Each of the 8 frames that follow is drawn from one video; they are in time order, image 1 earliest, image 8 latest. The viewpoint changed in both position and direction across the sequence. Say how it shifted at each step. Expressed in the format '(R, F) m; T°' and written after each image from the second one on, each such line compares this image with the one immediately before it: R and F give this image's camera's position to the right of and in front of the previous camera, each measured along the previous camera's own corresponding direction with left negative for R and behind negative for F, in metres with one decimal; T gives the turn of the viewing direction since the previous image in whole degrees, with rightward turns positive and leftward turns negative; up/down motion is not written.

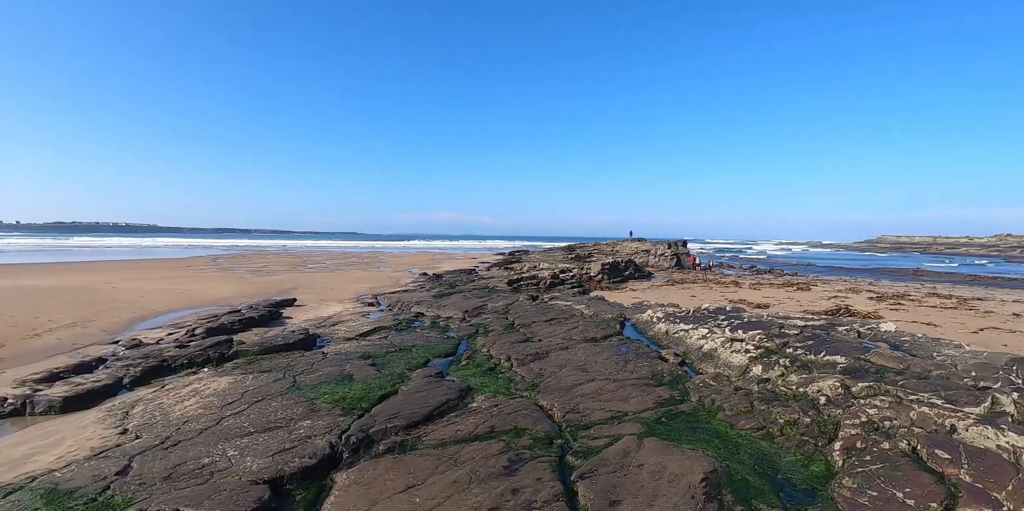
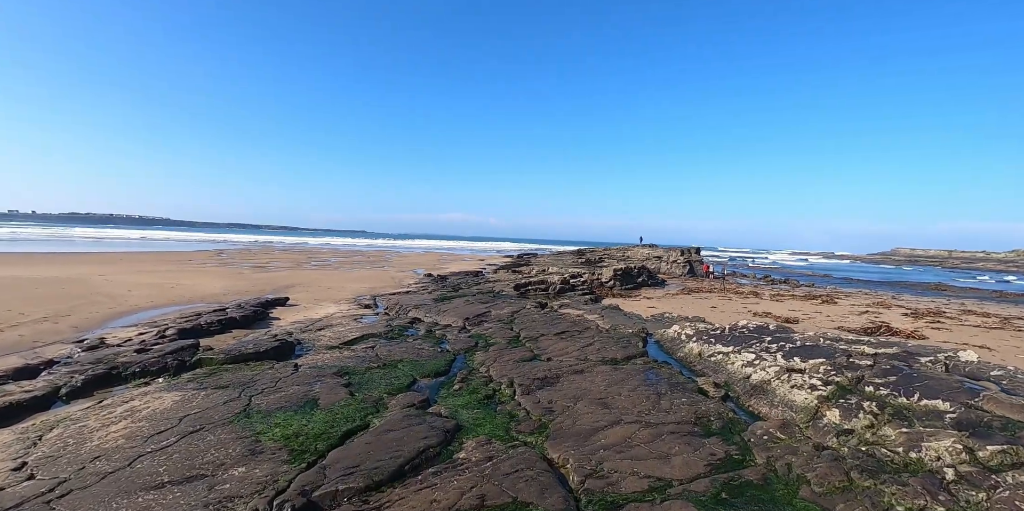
(0.0, +1.4) m; -1°
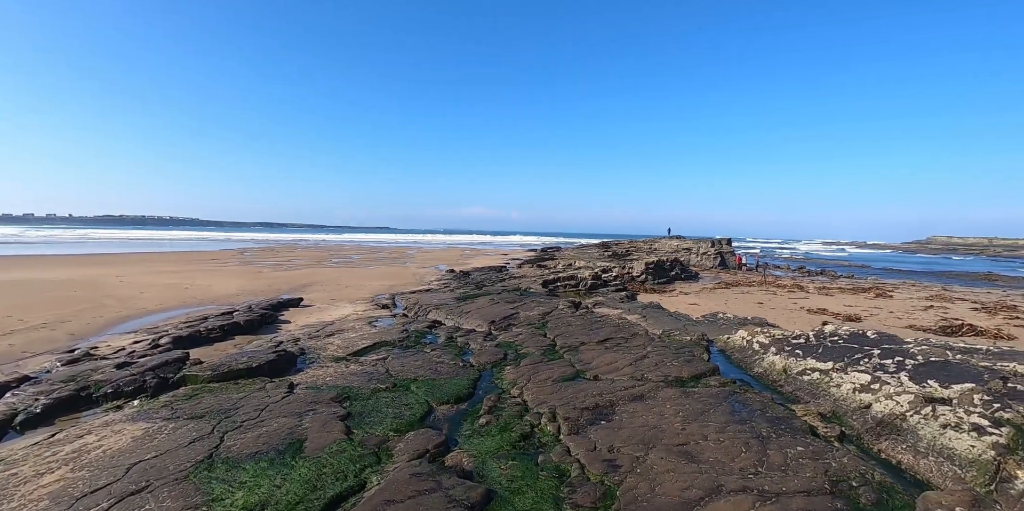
(-0.2, +1.4) m; -3°
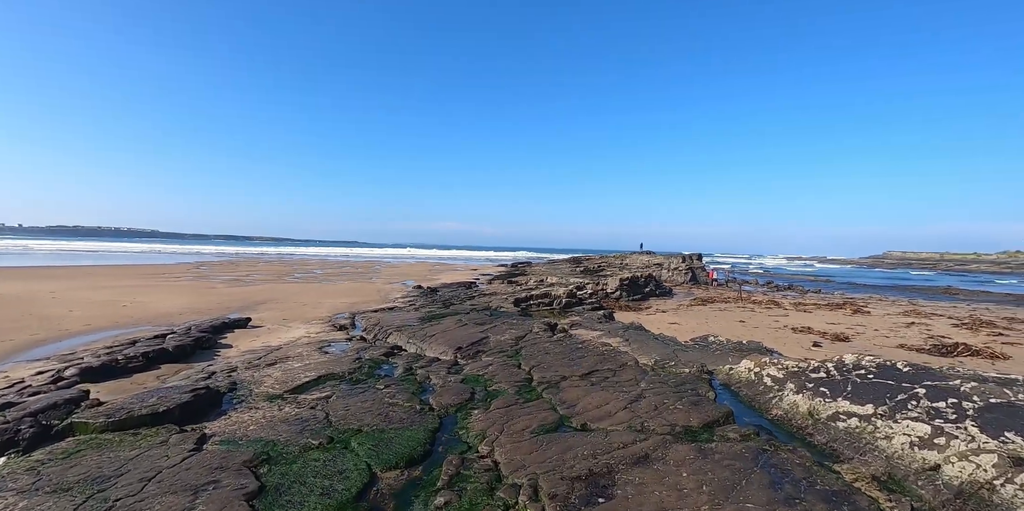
(+0.1, +1.2) m; +3°
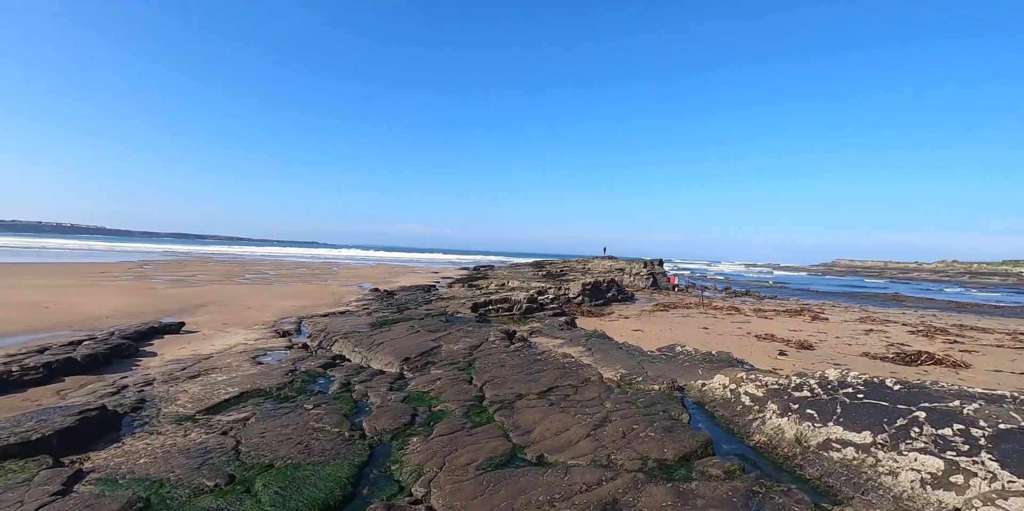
(+0.2, +0.8) m; +4°
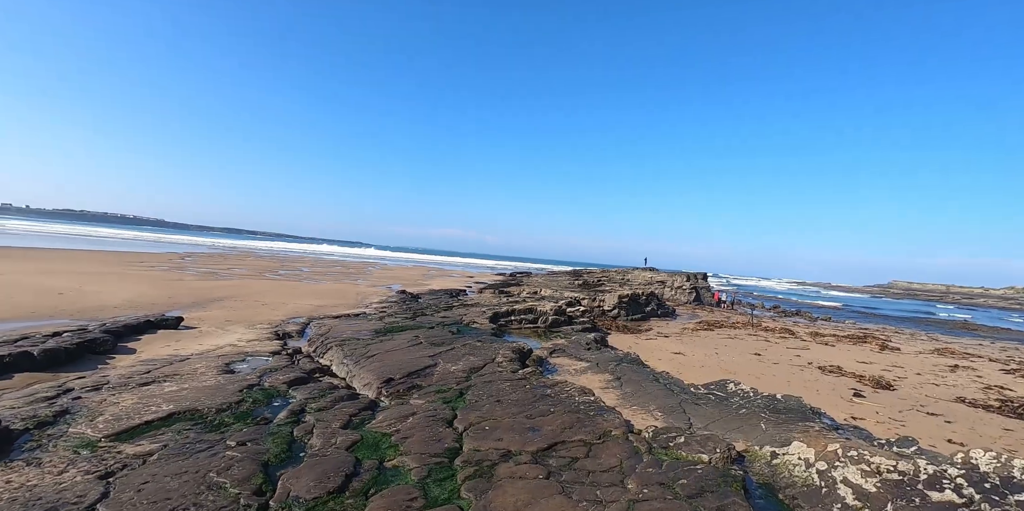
(+0.4, +1.7) m; -5°
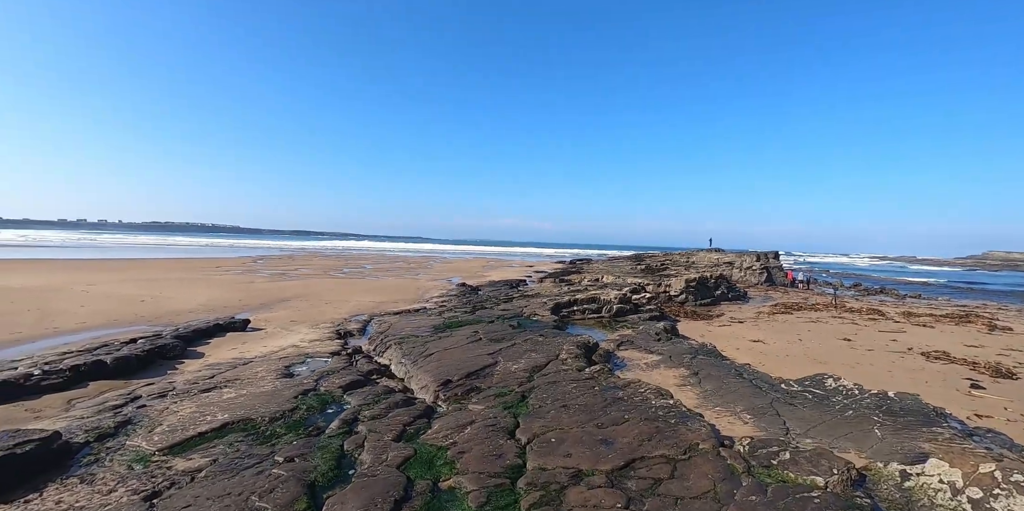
(-0.1, +0.7) m; -7°
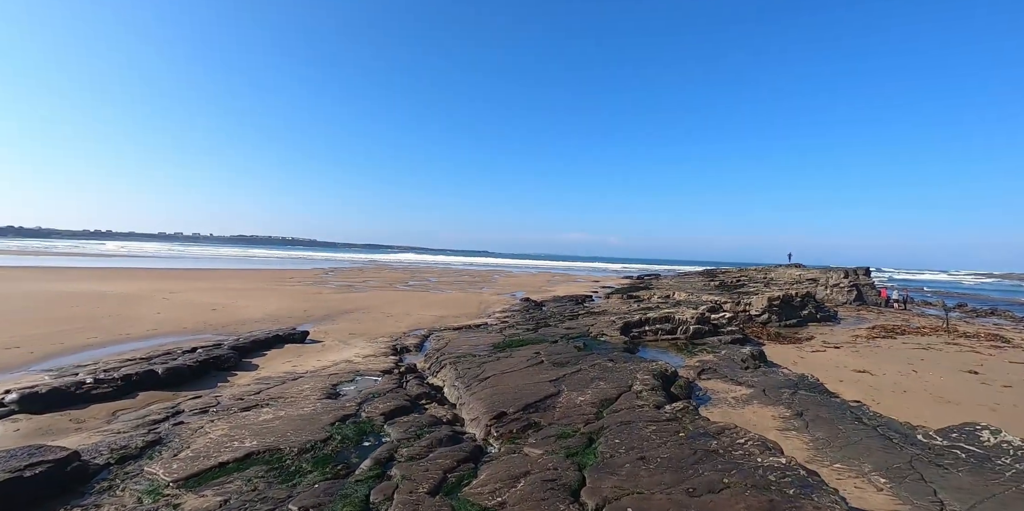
(-0.1, +0.9) m; -8°
